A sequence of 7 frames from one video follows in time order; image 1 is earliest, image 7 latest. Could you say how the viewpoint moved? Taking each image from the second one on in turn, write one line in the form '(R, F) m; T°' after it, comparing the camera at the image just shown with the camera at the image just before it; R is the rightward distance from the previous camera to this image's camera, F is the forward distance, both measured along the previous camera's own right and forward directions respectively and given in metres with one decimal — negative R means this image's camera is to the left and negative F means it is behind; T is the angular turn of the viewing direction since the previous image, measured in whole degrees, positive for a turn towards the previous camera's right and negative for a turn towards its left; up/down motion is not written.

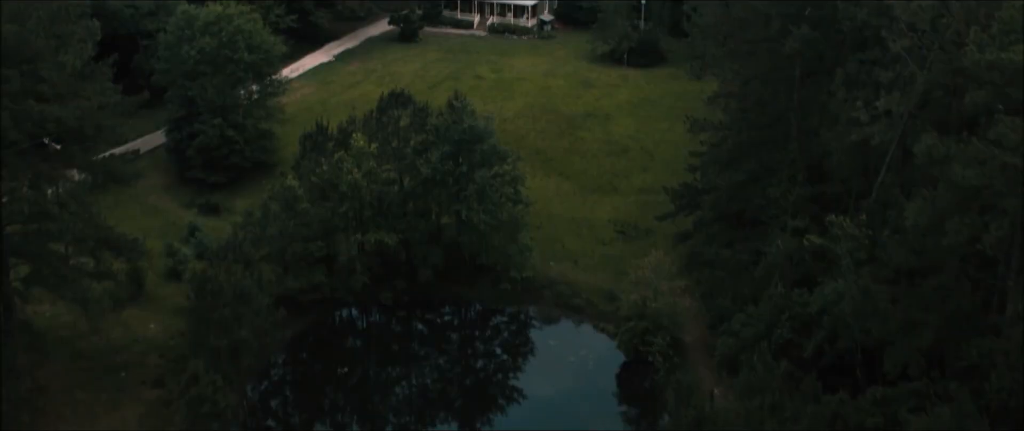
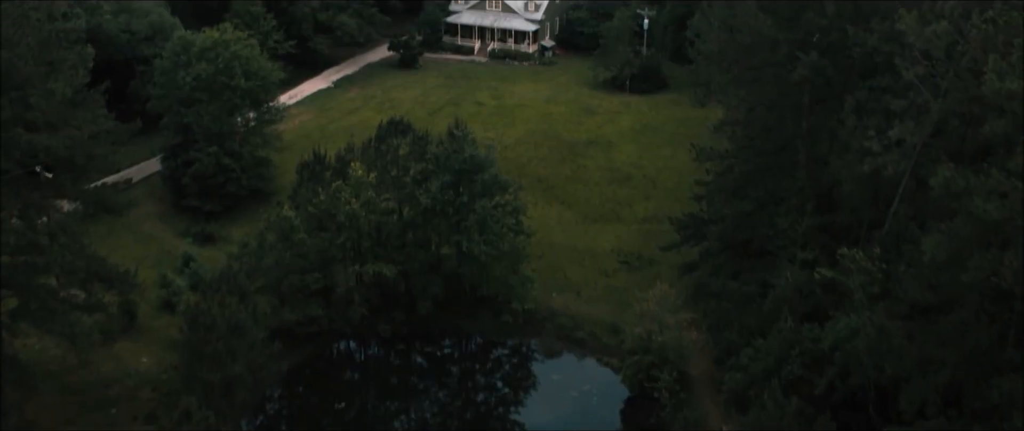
(0.0, +0.6) m; 0°
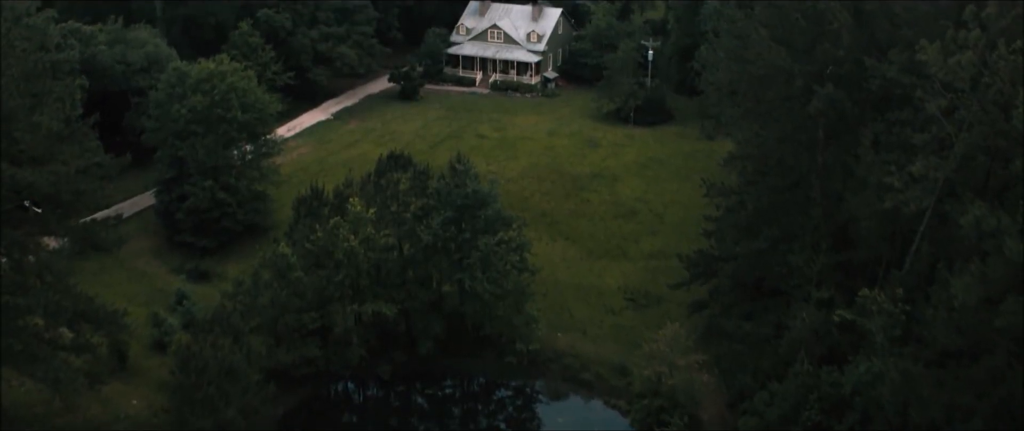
(-0.1, +0.9) m; 0°
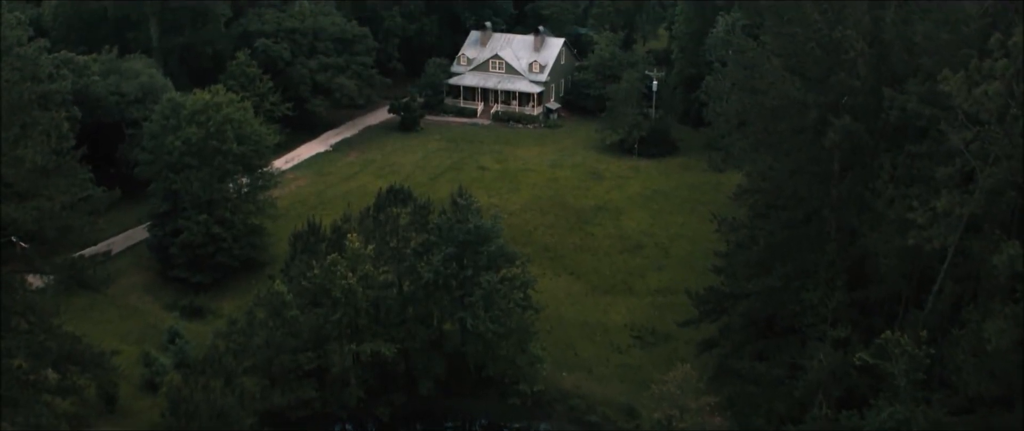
(-0.1, +0.9) m; 0°
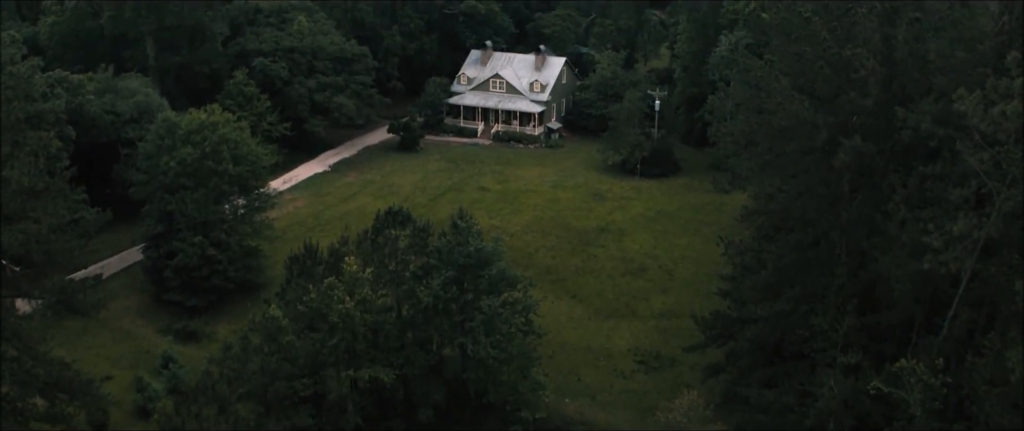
(0.0, +0.6) m; 0°
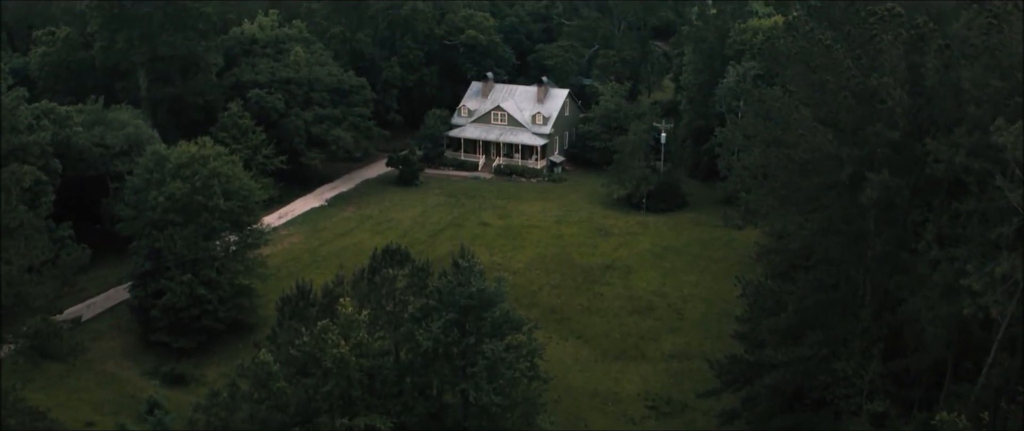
(-0.1, +1.3) m; 0°
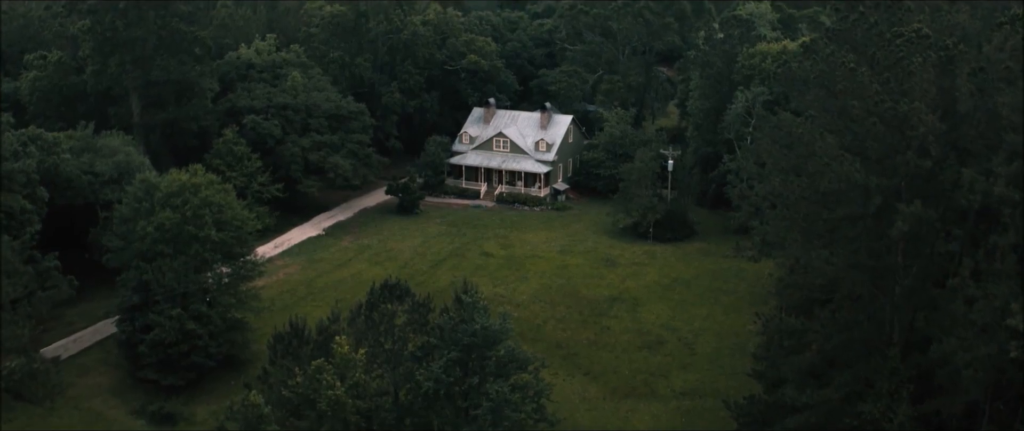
(-0.1, +1.3) m; 0°
